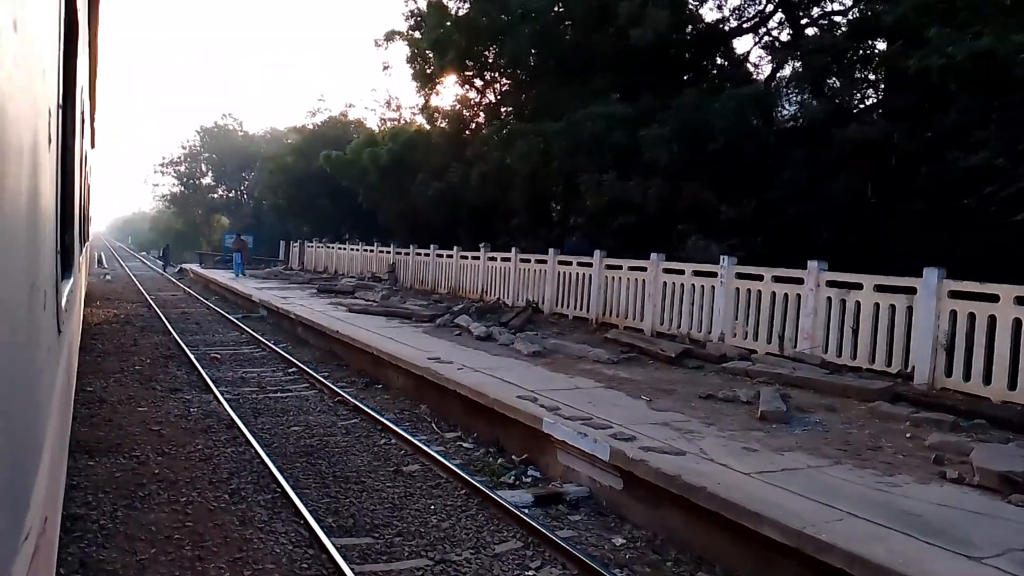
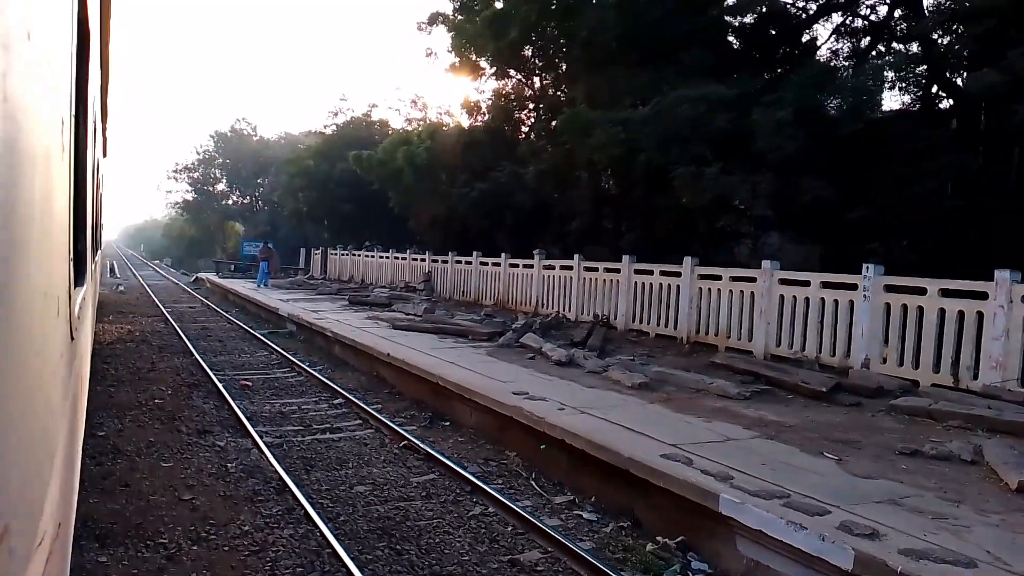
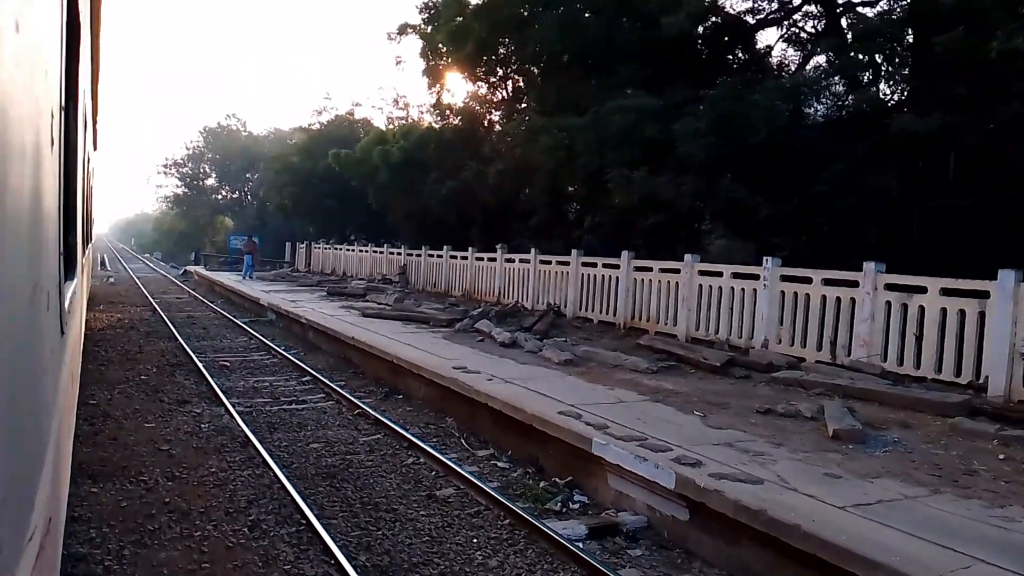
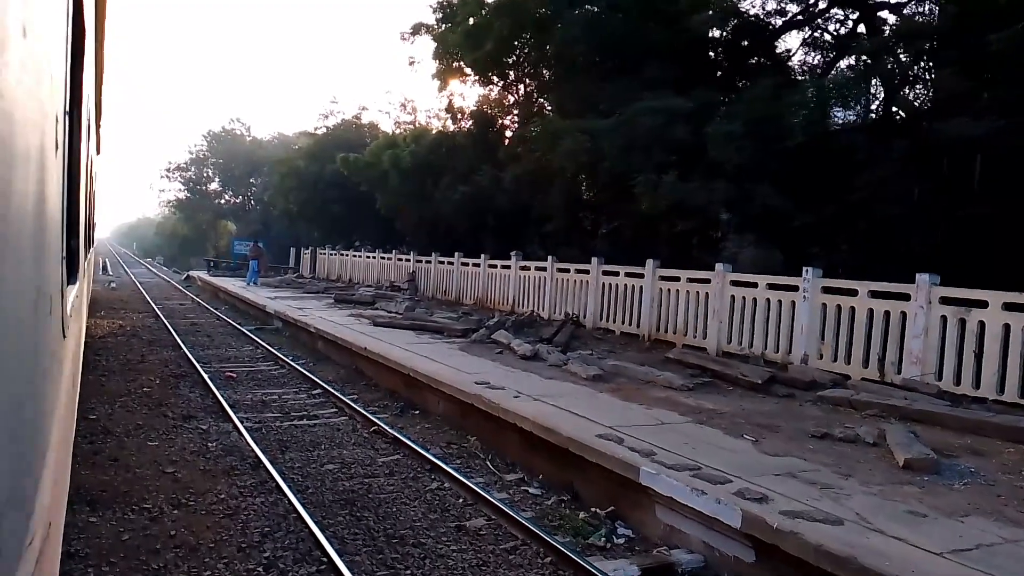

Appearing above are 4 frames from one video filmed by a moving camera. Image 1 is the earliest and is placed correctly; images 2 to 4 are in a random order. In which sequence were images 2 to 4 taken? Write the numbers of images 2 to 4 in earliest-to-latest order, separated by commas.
3, 4, 2
